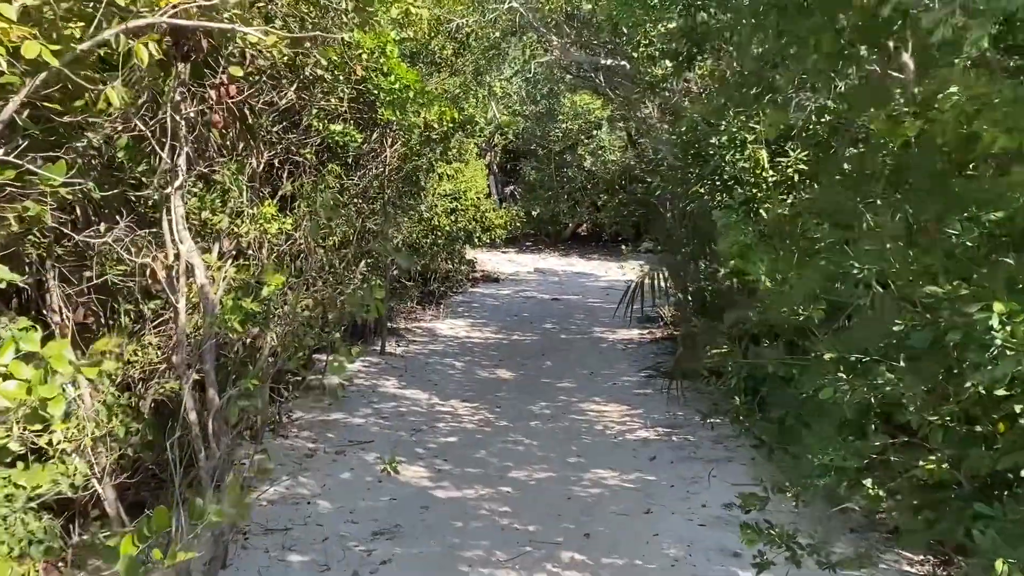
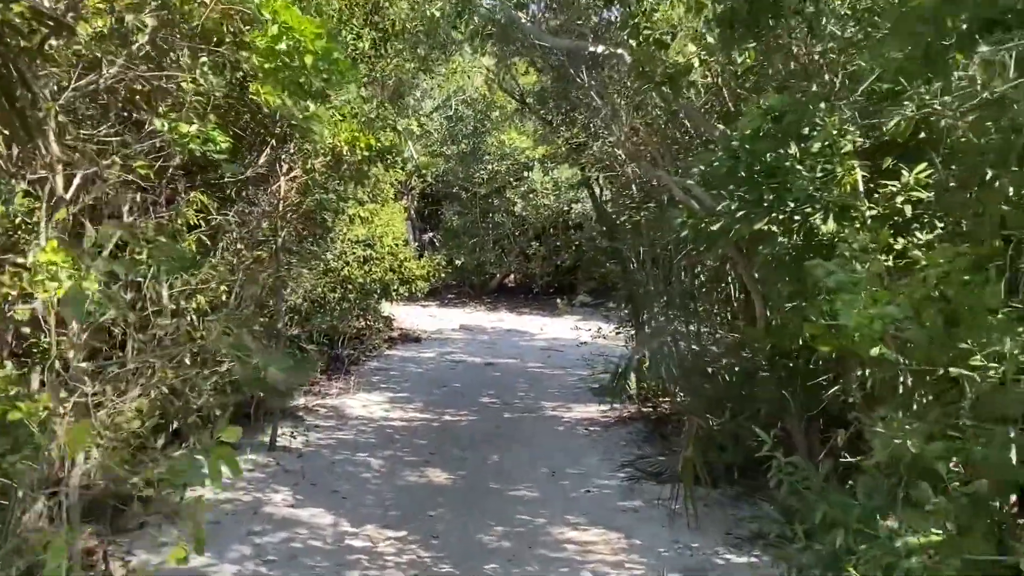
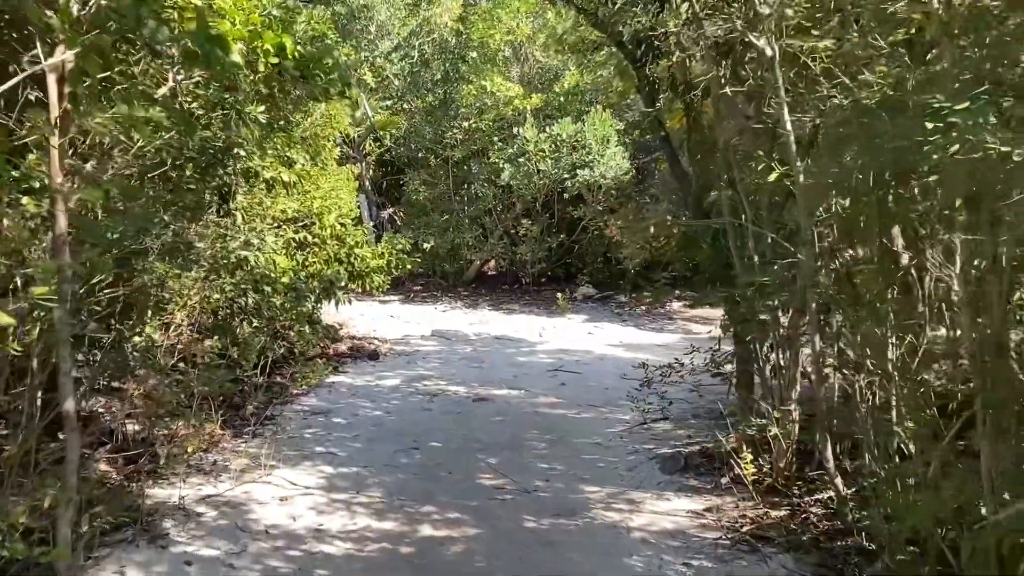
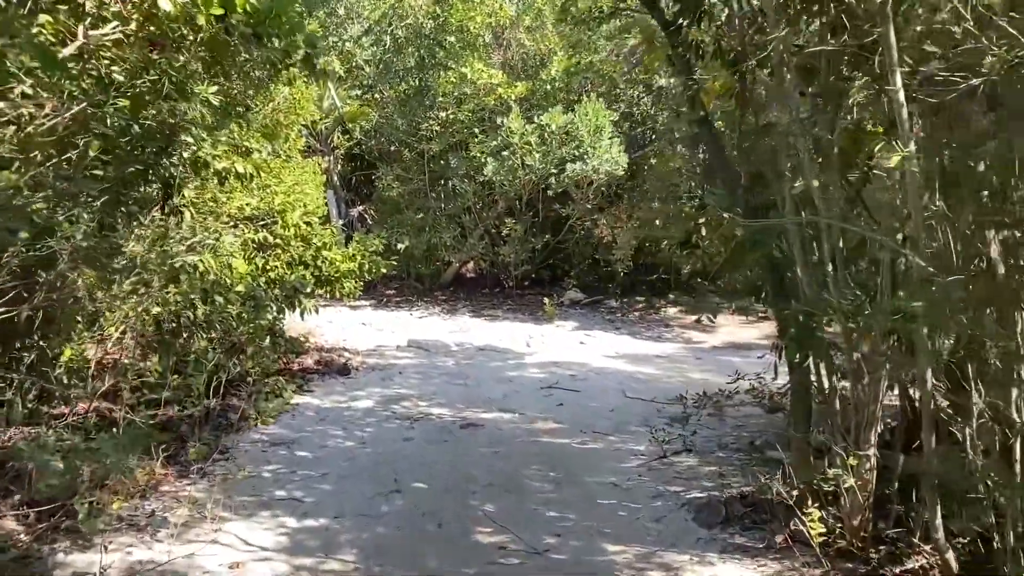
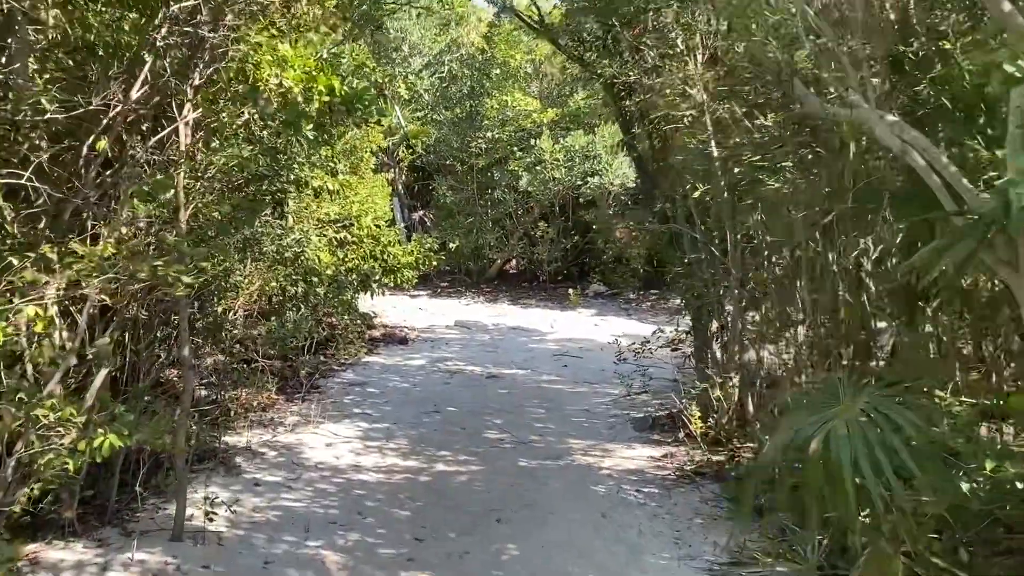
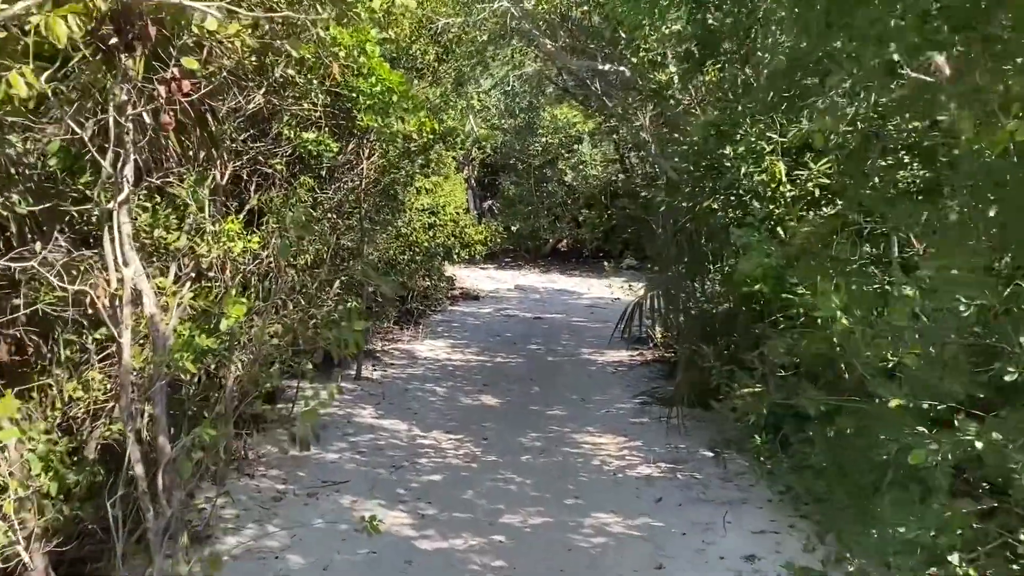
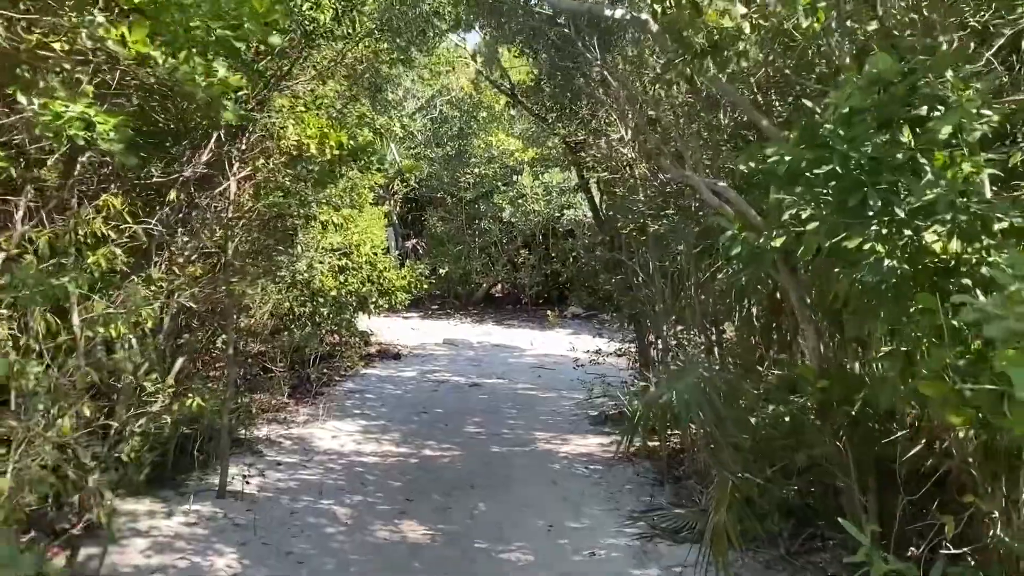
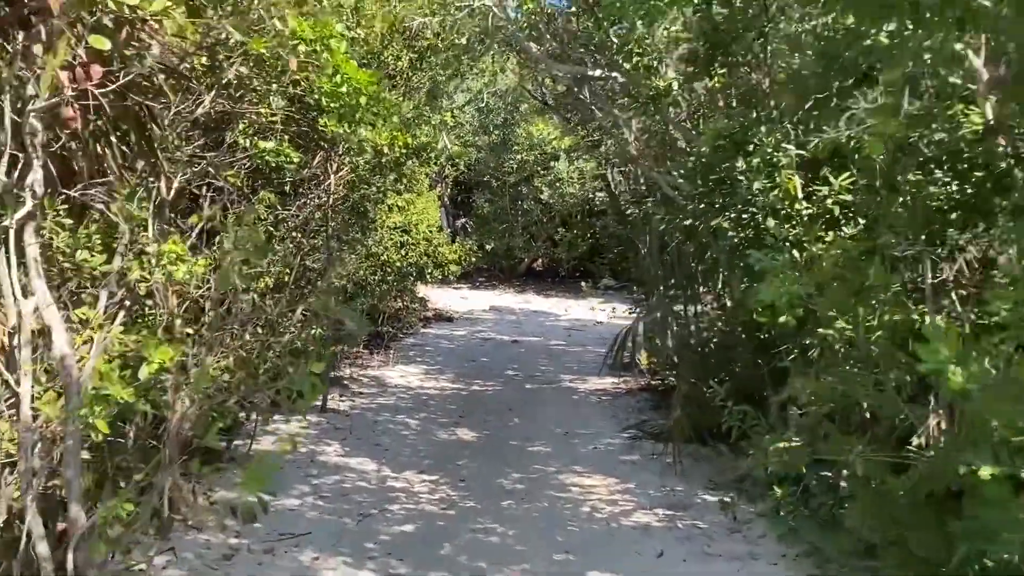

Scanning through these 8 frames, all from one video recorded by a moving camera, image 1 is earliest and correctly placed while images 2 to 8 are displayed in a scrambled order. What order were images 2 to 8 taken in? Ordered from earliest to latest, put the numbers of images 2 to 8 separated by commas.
6, 8, 2, 7, 5, 3, 4
